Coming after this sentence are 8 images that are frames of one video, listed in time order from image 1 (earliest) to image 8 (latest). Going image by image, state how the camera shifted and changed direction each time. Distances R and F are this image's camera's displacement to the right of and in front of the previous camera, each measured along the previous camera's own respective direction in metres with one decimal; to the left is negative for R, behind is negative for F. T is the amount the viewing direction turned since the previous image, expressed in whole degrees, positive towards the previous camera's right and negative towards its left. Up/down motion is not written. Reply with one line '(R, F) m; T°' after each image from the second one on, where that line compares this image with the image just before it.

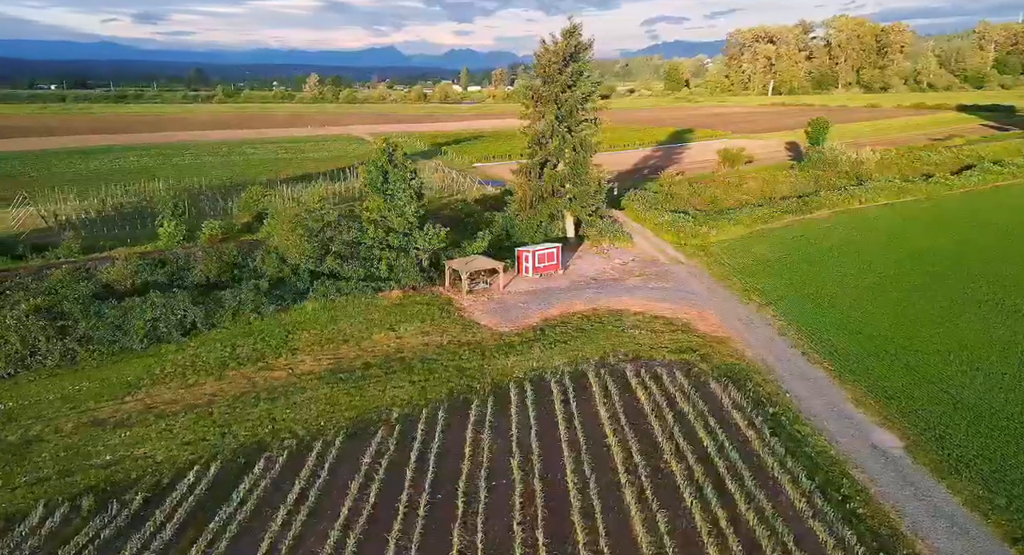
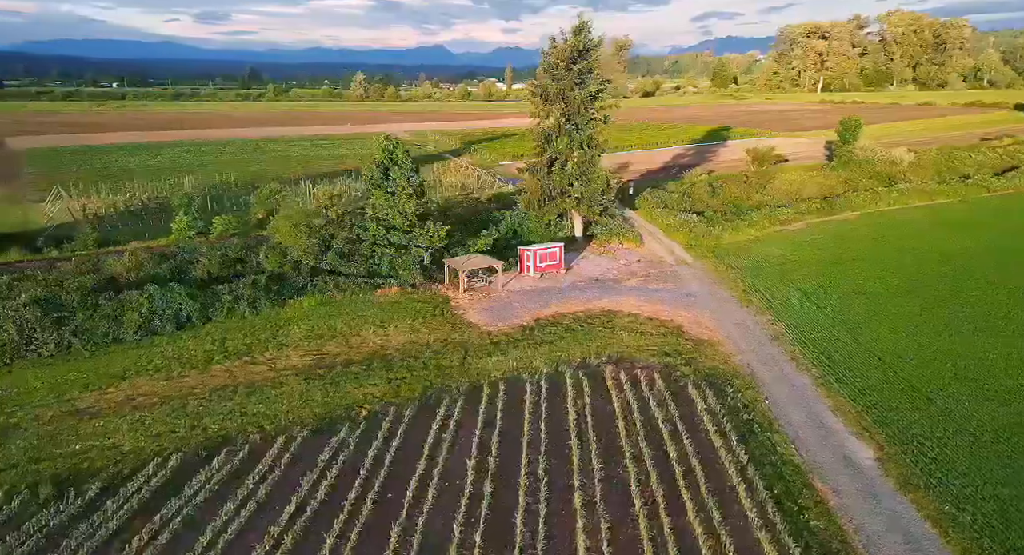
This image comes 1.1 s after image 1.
(+1.5, +0.1) m; -3°
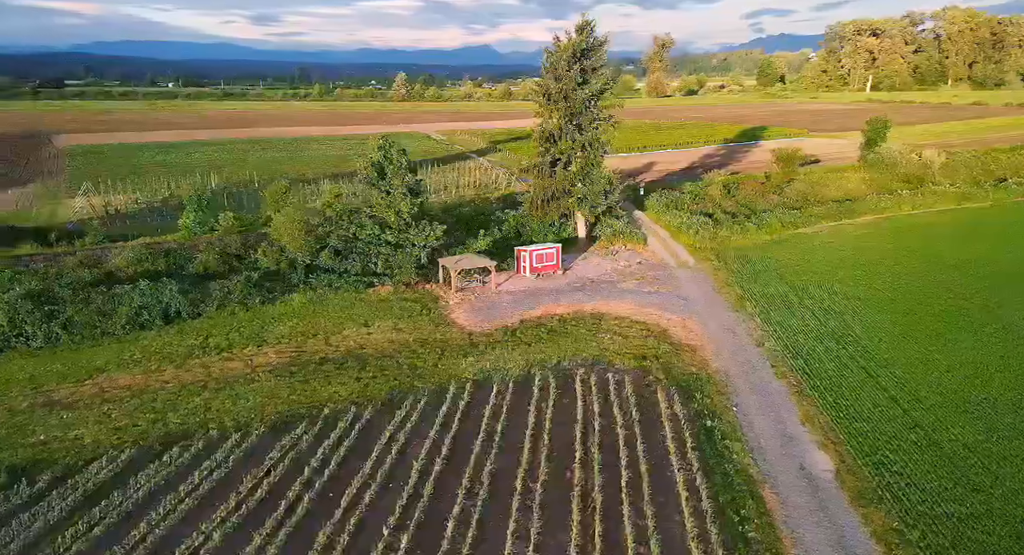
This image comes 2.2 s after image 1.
(+1.6, +0.2) m; -3°
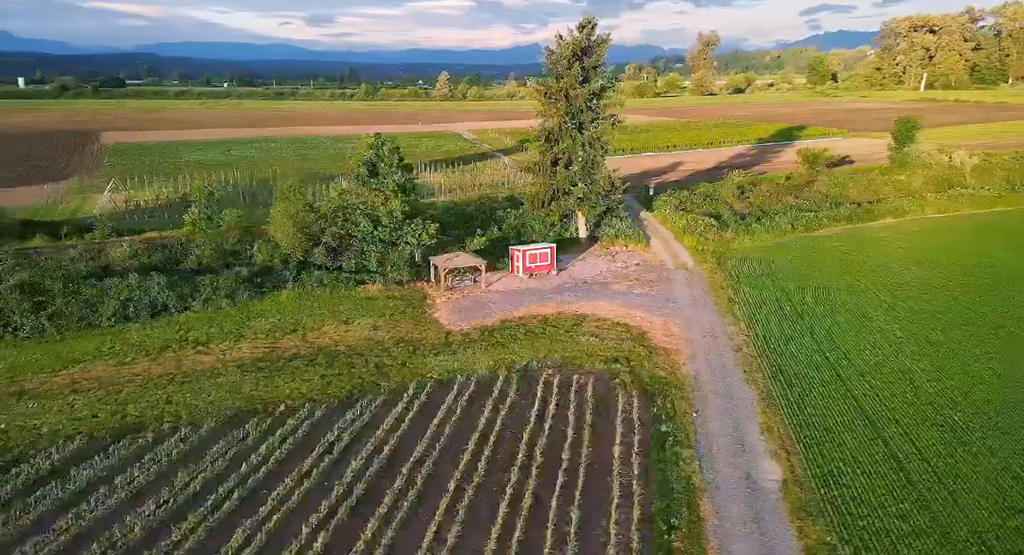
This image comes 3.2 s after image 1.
(+1.8, +0.2) m; -3°
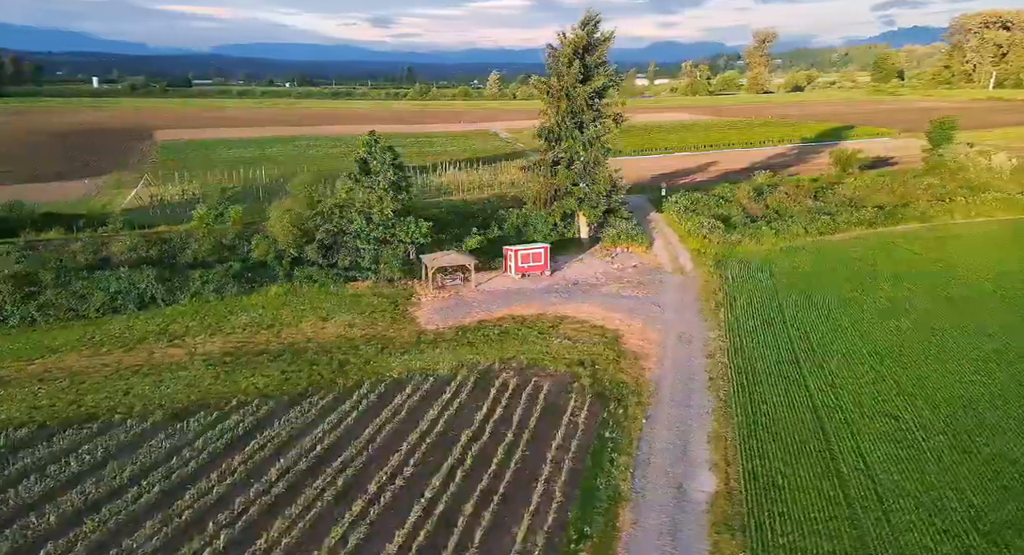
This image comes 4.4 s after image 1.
(+2.1, +0.3) m; -4°
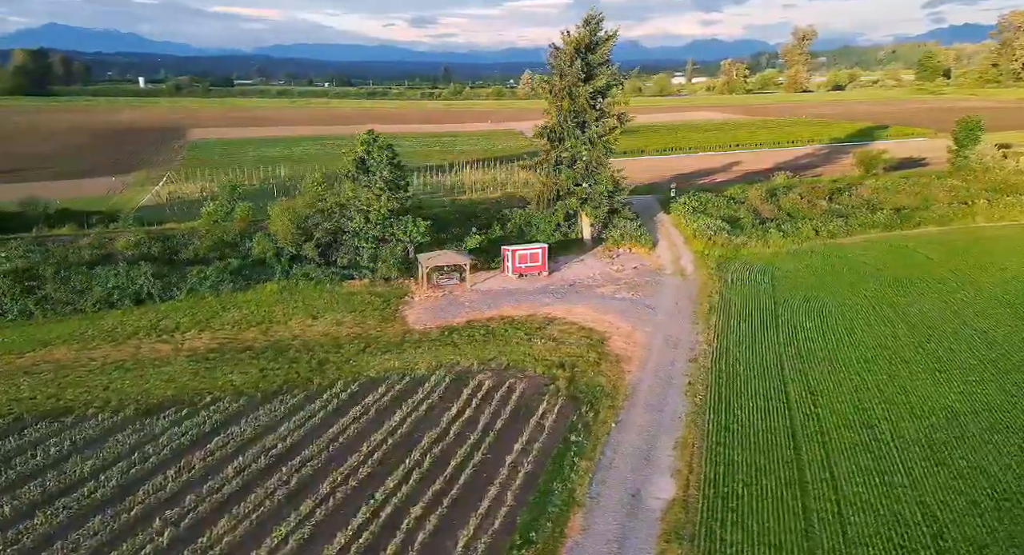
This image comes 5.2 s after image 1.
(+1.3, +0.2) m; -2°
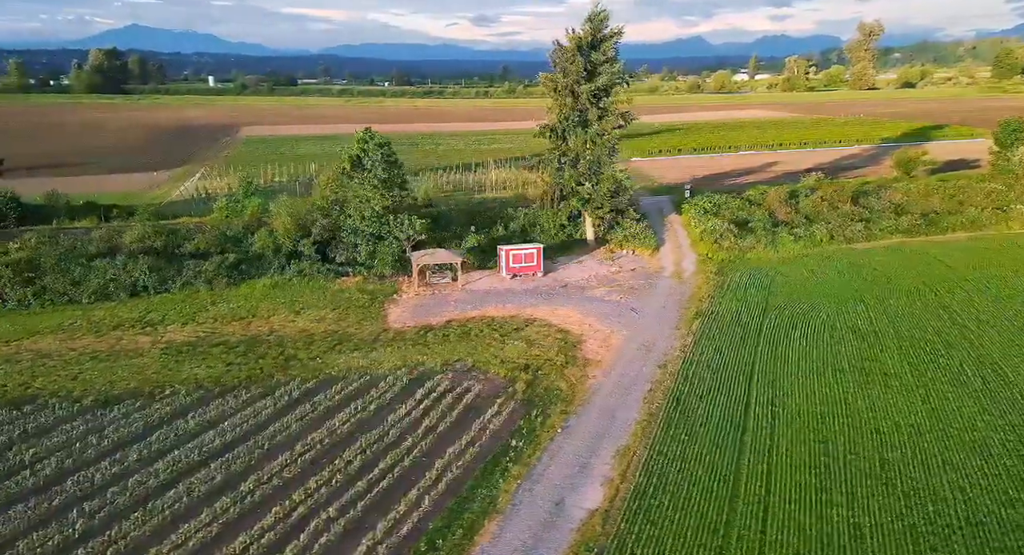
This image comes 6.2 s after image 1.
(+2.1, +0.3) m; -4°
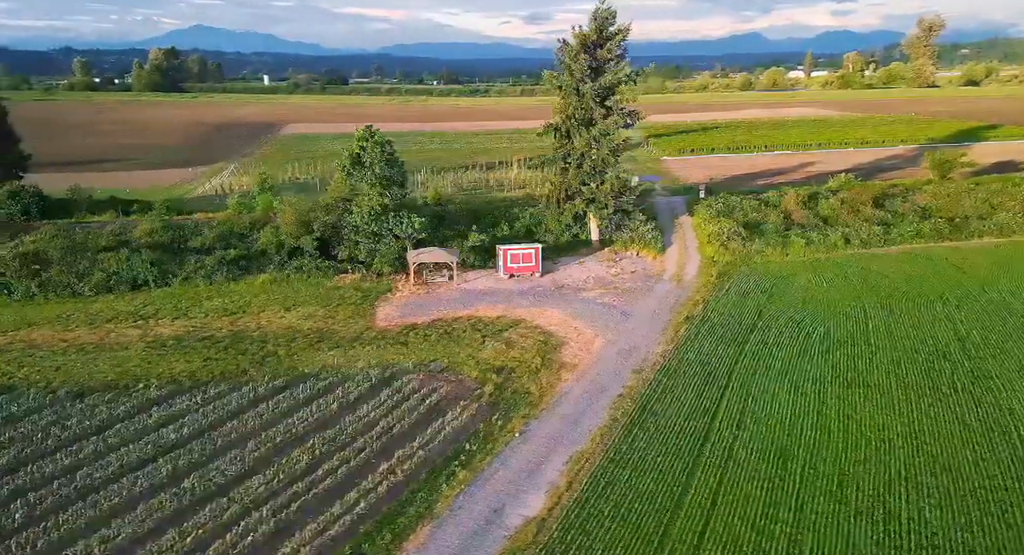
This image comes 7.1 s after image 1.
(+1.6, +0.2) m; -3°
